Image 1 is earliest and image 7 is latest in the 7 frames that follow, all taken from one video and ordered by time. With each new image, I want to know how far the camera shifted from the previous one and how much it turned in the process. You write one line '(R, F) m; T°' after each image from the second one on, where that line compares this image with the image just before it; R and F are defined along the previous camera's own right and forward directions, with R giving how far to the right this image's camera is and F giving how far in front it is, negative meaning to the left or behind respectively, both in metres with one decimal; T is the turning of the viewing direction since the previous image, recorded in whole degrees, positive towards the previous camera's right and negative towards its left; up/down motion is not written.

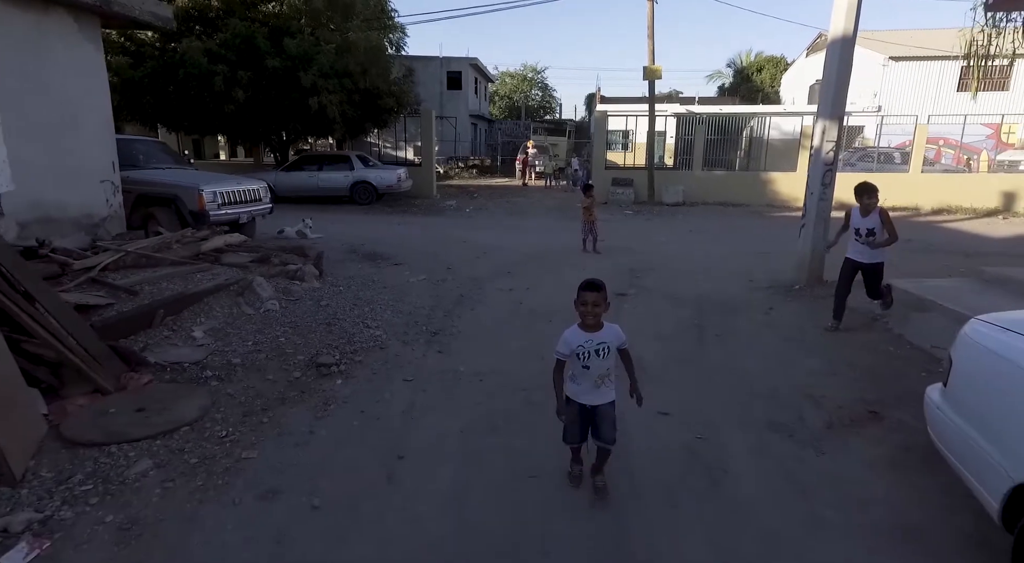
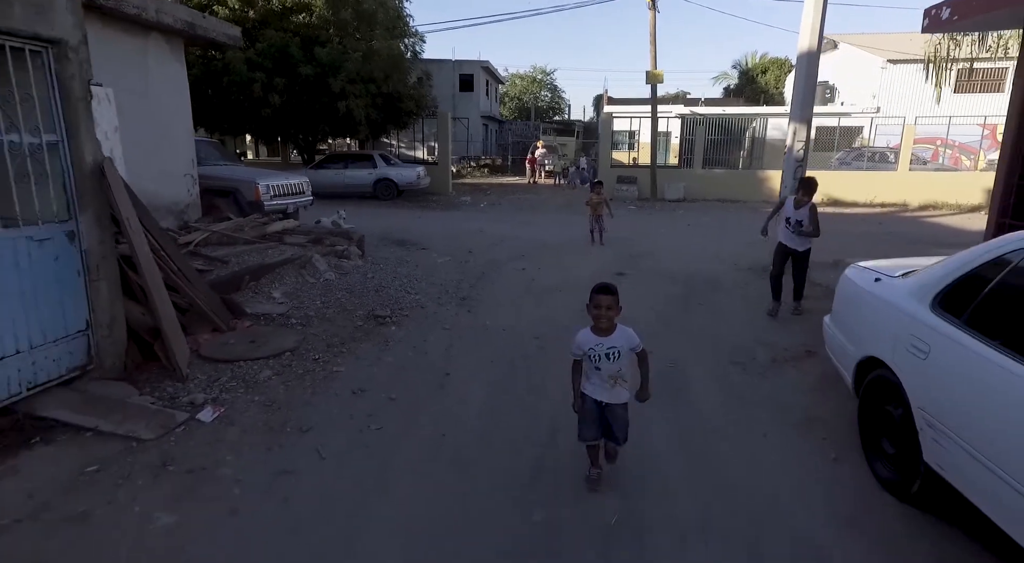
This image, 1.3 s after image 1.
(-0.1, -1.3) m; -1°
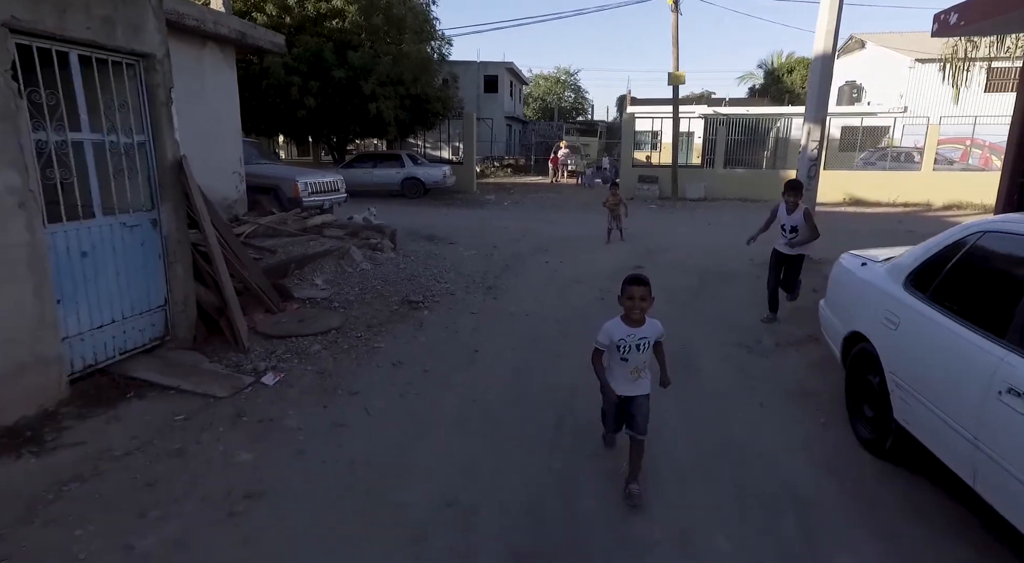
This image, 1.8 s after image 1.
(0.0, -0.5) m; -2°
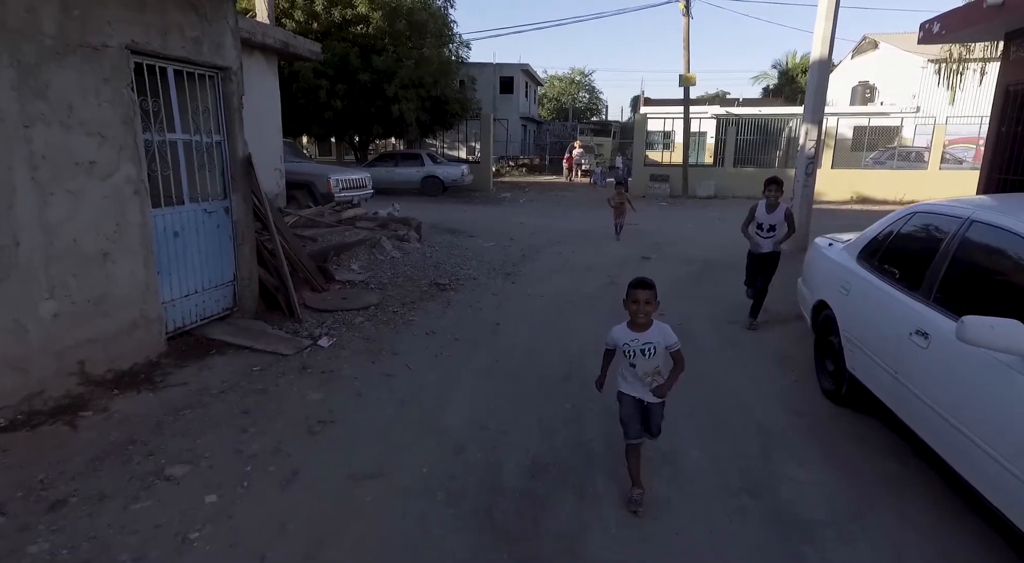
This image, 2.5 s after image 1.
(0.0, -0.8) m; -1°
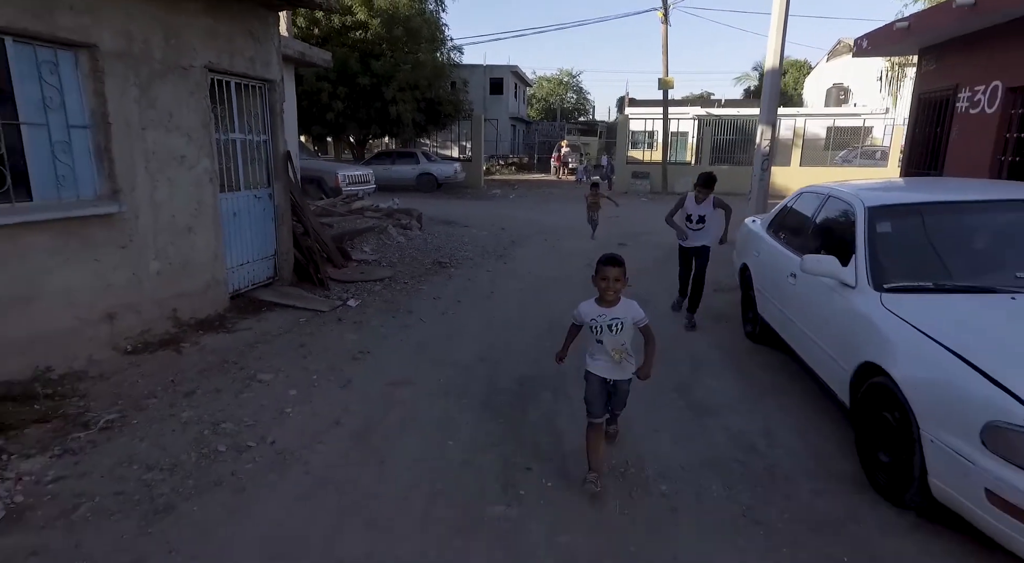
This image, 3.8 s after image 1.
(0.0, -1.3) m; +1°
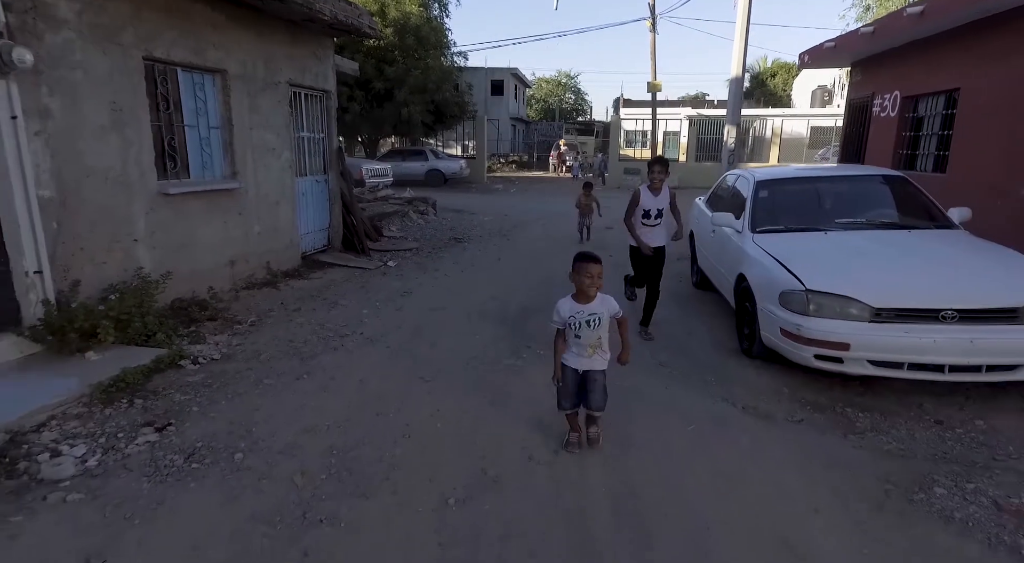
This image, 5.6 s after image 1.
(-0.1, -1.9) m; 0°
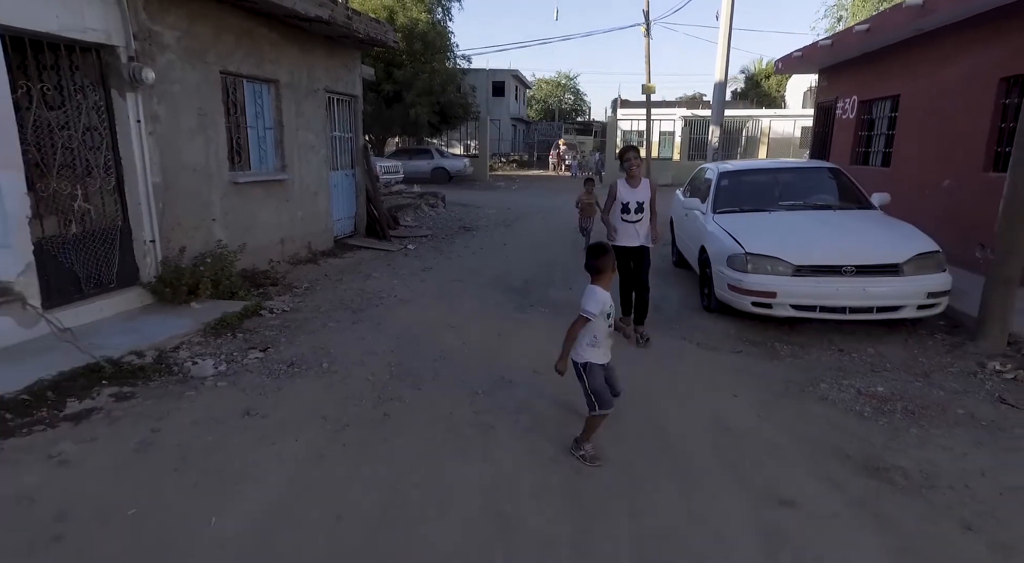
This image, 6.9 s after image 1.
(-0.1, -1.2) m; 0°
